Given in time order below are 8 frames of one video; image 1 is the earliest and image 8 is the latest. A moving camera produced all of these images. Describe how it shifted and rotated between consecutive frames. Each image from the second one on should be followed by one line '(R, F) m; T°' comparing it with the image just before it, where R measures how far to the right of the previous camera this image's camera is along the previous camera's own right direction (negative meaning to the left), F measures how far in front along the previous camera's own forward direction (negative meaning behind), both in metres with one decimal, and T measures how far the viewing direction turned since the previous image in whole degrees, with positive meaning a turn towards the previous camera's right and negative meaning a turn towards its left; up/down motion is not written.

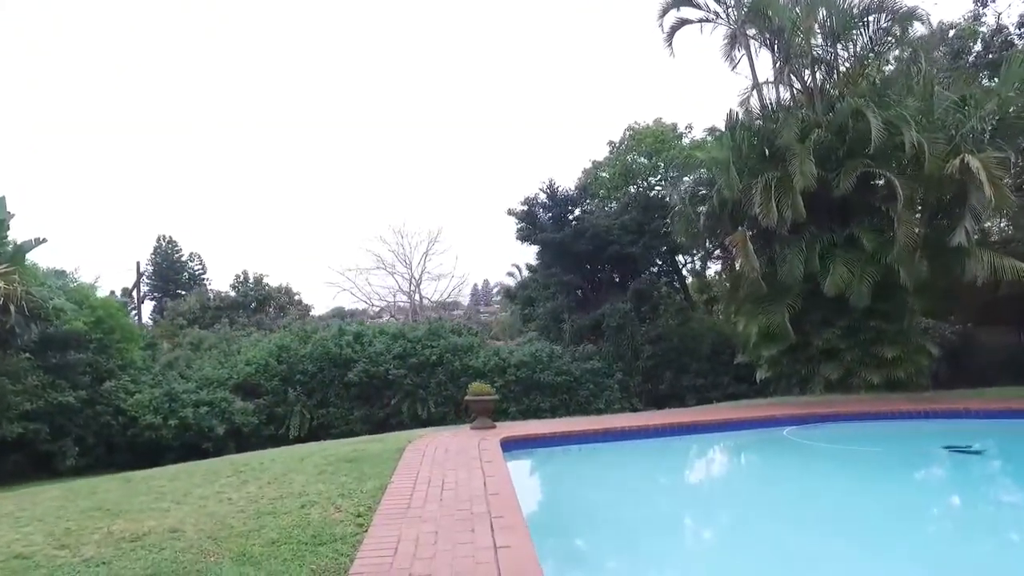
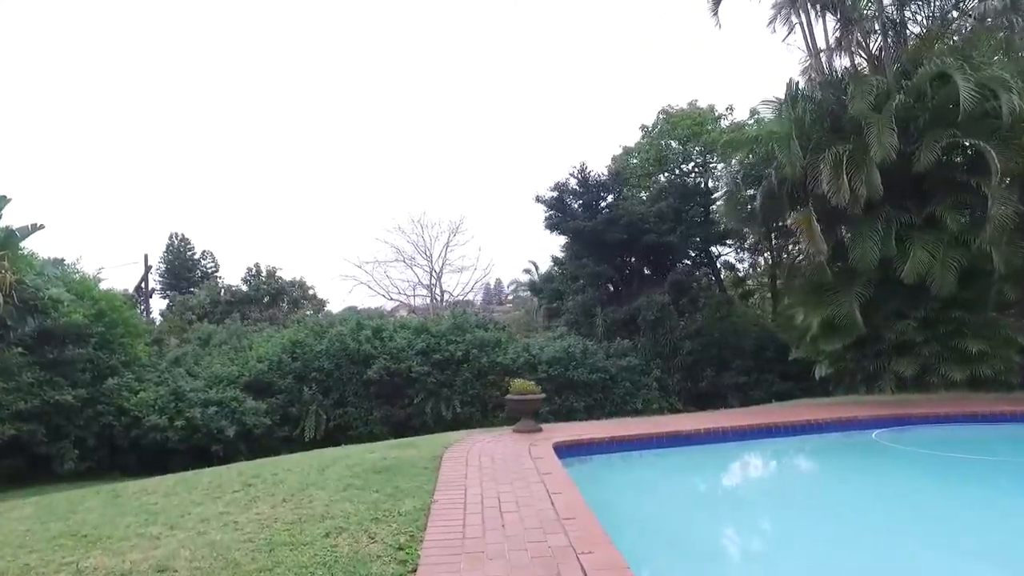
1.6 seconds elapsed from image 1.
(-0.3, +0.9) m; -1°
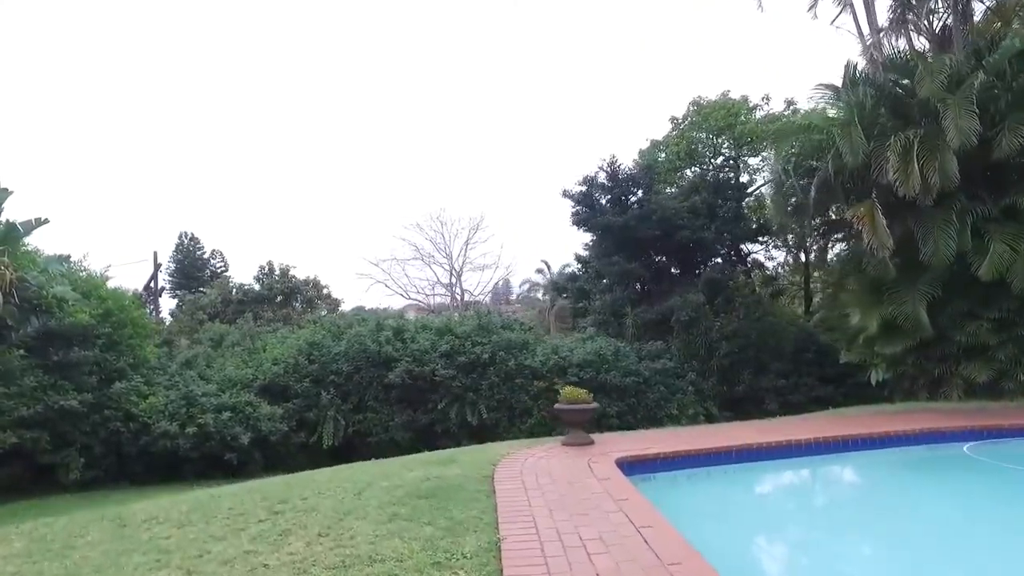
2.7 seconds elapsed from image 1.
(-0.4, +0.6) m; -1°
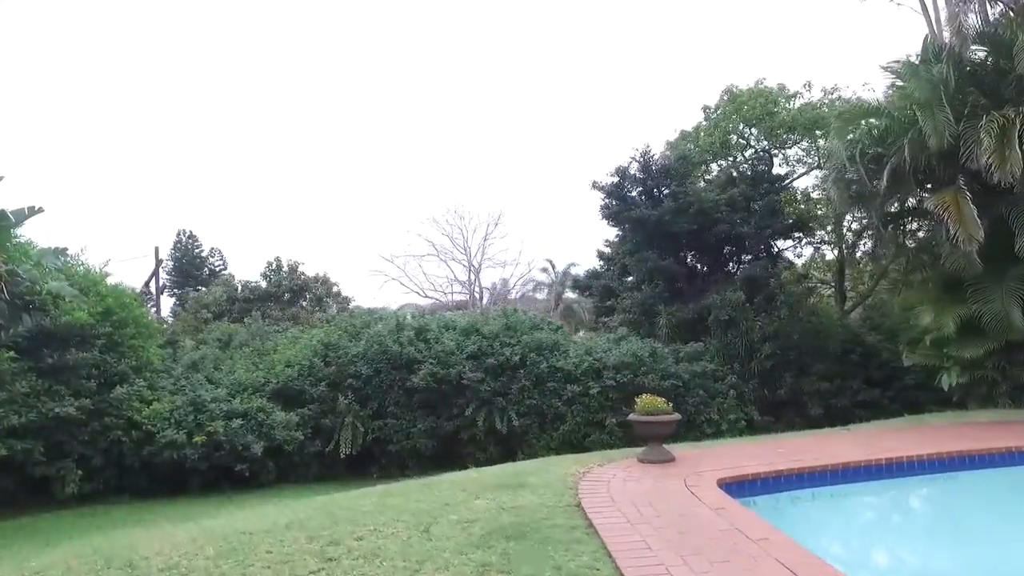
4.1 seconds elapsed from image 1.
(-0.5, +0.8) m; 0°
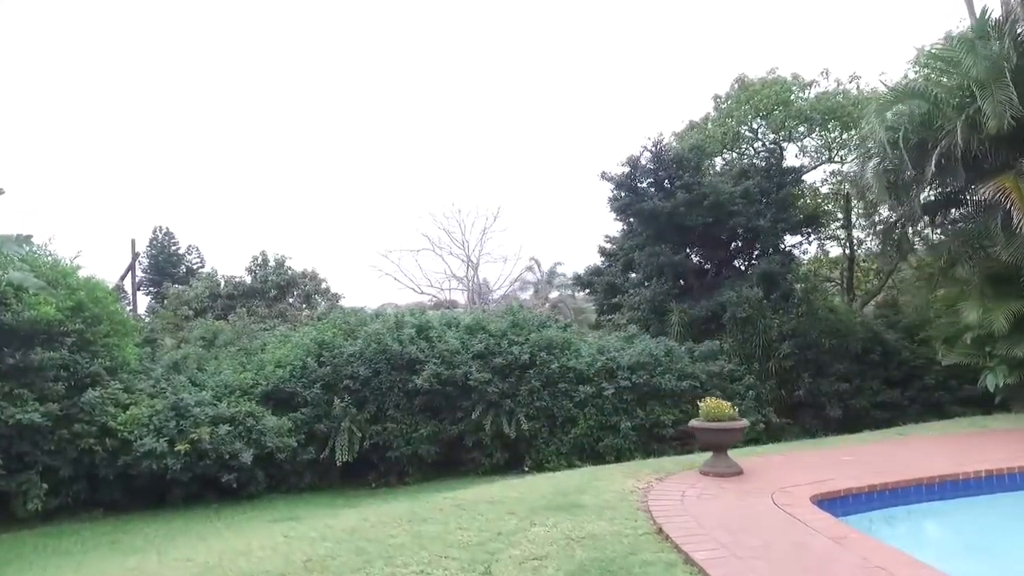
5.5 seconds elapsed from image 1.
(-0.4, +0.7) m; +2°
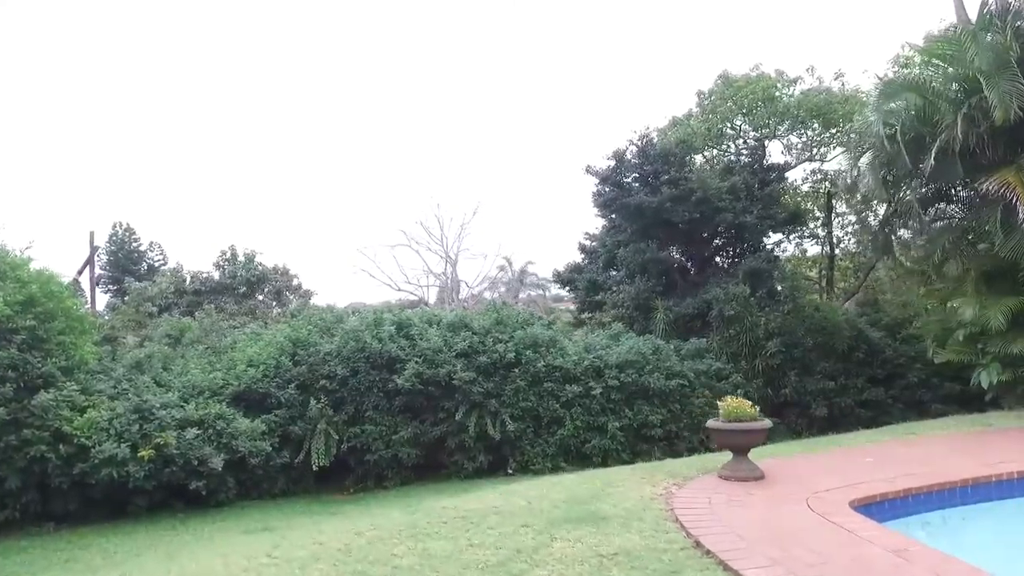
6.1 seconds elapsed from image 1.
(-0.2, +0.4) m; +3°
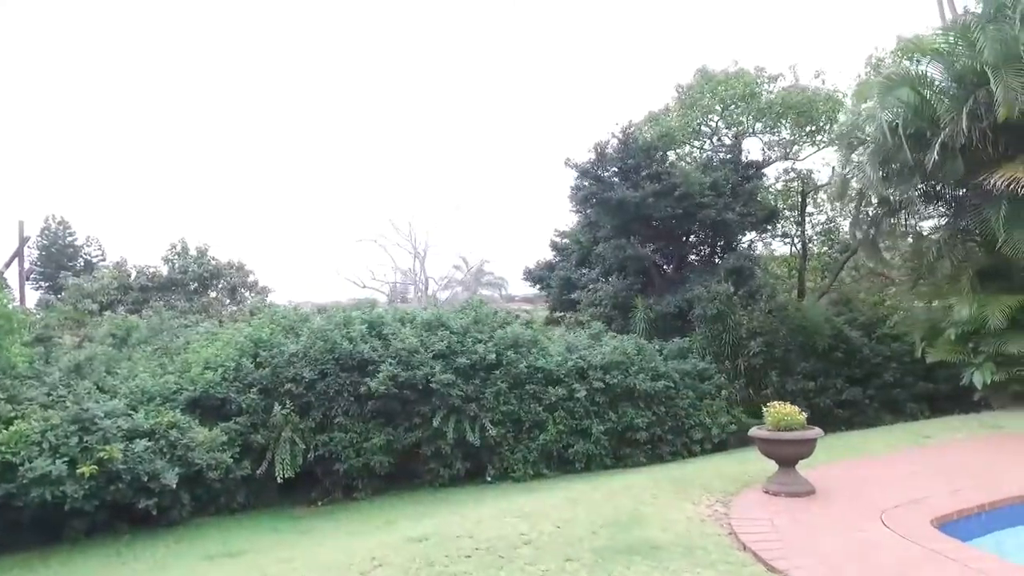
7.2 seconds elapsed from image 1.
(-0.4, +0.6) m; +4°
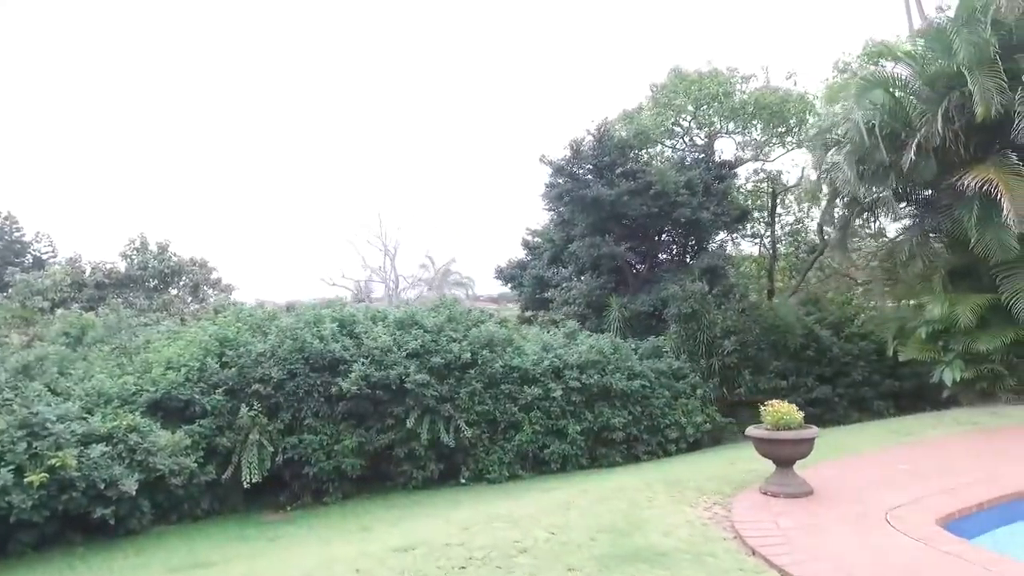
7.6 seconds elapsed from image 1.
(-0.1, +0.2) m; +3°
